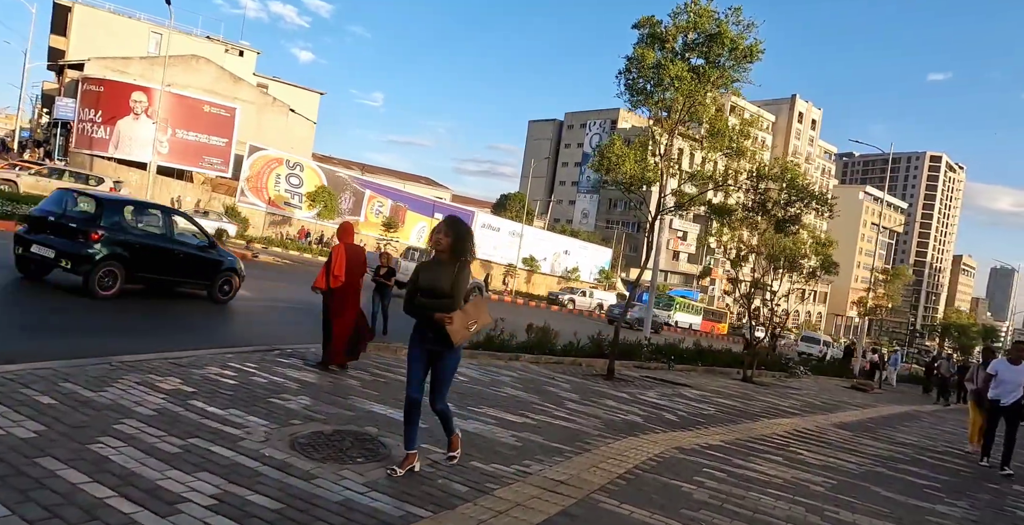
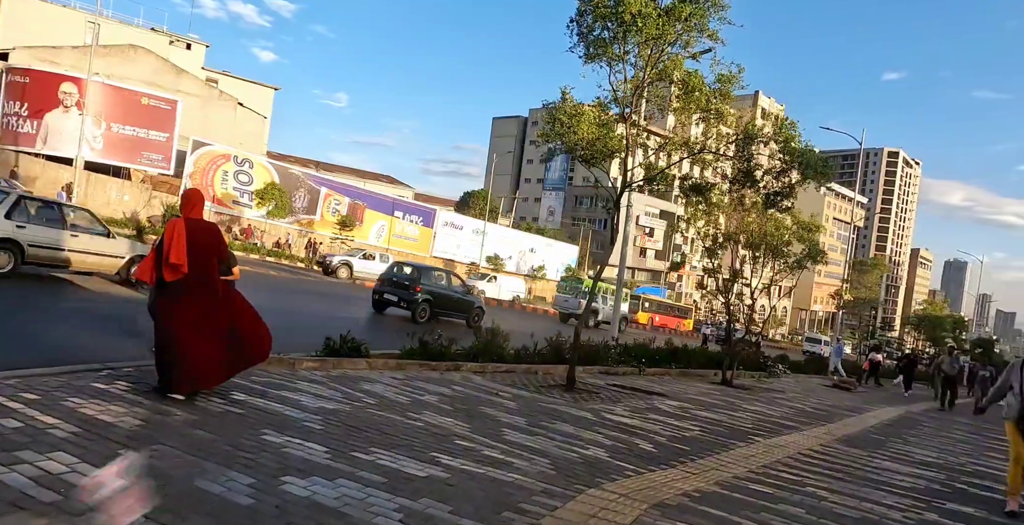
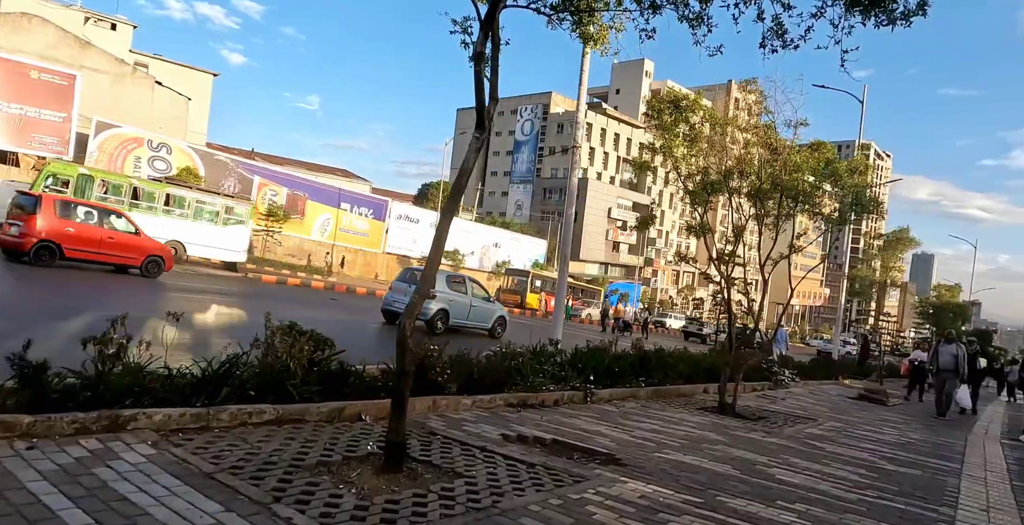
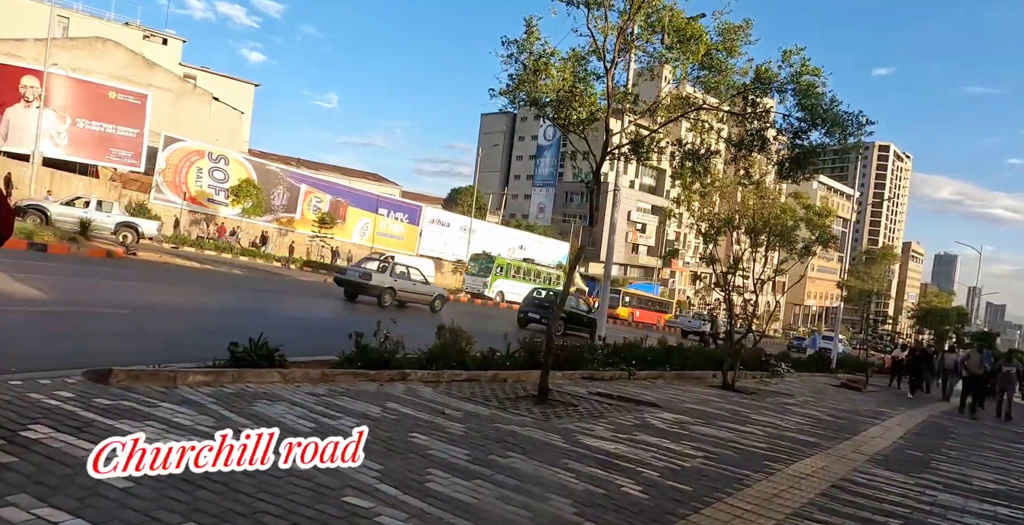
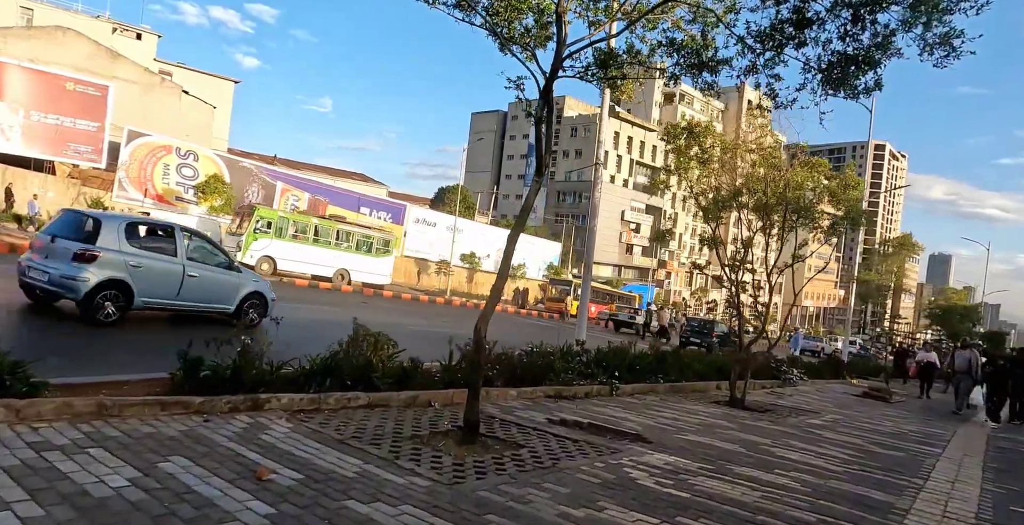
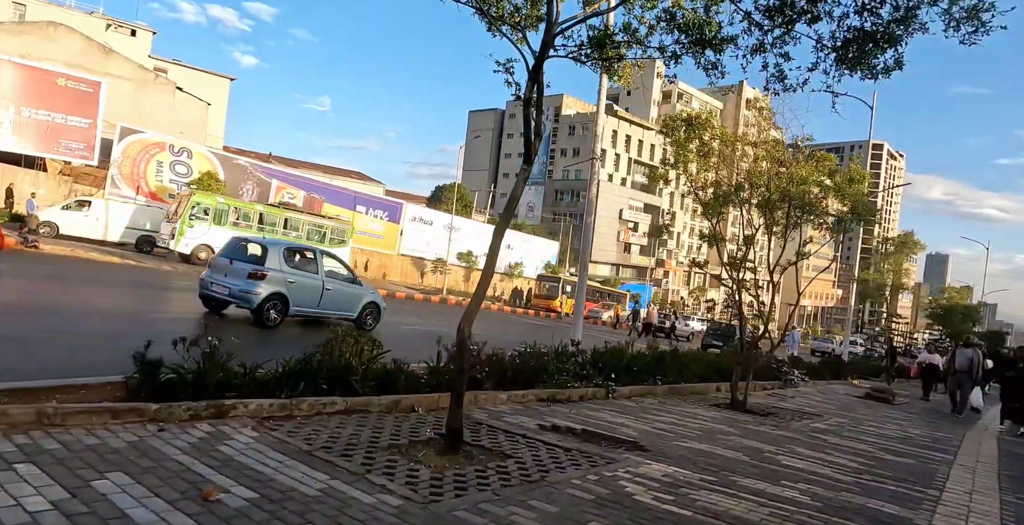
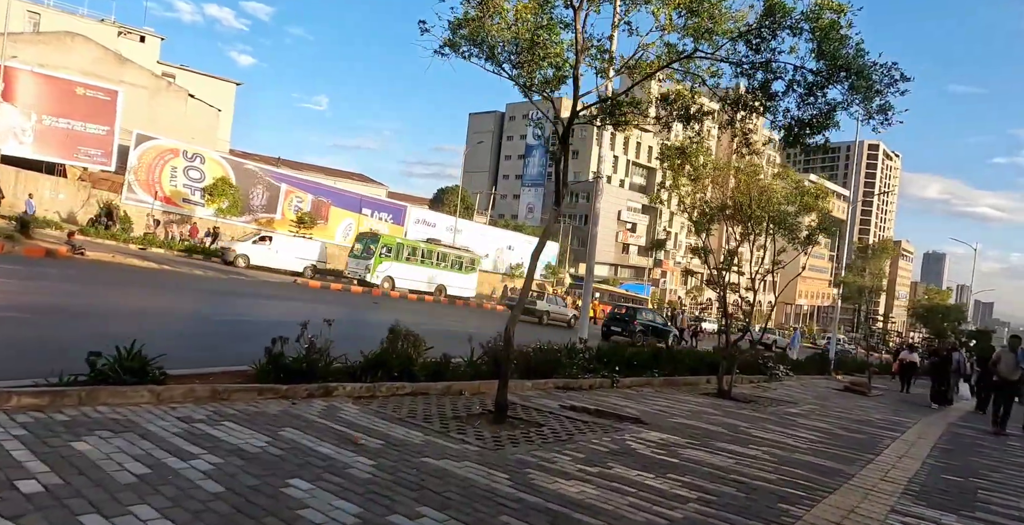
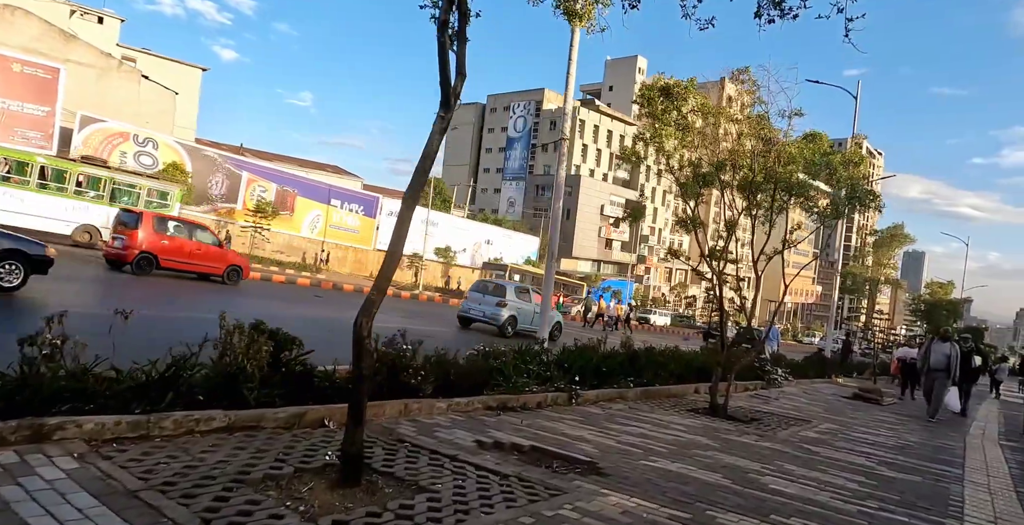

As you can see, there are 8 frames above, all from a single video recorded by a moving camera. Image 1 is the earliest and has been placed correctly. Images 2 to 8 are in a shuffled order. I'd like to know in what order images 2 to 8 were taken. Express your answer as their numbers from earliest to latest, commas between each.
2, 4, 7, 5, 6, 3, 8
